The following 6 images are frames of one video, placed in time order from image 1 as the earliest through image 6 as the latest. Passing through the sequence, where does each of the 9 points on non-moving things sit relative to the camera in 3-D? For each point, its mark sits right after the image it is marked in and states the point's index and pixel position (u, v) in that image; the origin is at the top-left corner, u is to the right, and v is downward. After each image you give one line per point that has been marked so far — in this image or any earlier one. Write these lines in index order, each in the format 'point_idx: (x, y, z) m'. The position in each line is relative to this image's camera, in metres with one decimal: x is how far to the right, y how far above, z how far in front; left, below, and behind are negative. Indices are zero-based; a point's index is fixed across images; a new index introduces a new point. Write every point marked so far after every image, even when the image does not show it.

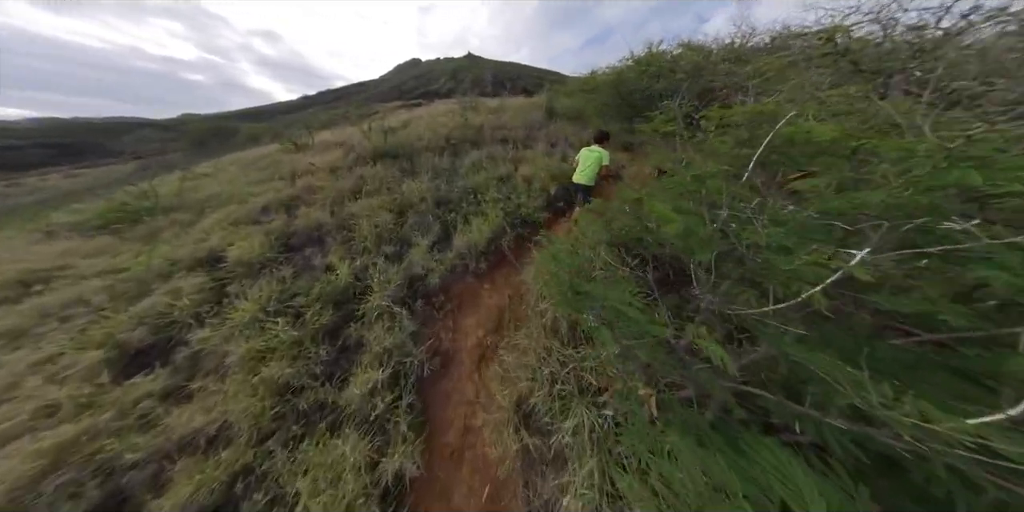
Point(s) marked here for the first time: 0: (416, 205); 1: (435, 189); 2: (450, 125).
0: (-4.8, +2.3, +6.1) m
1: (-4.1, +3.6, +6.7) m
2: (-5.7, +12.3, +11.6) m
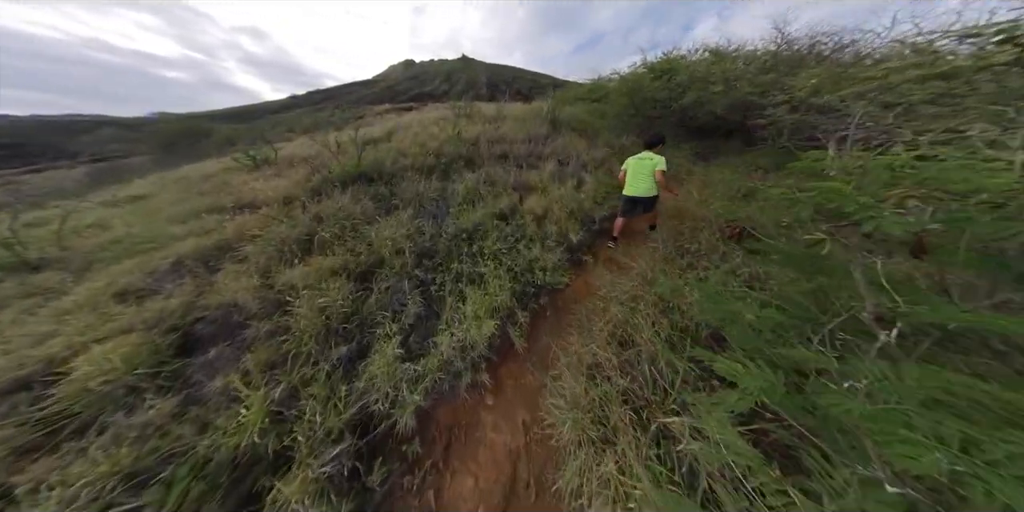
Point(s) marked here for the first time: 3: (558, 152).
0: (-4.5, -0.4, +4.5) m
1: (-3.9, +0.9, +5.1) m
2: (-5.7, +9.5, +10.0) m
3: (+3.3, +7.6, +8.8) m
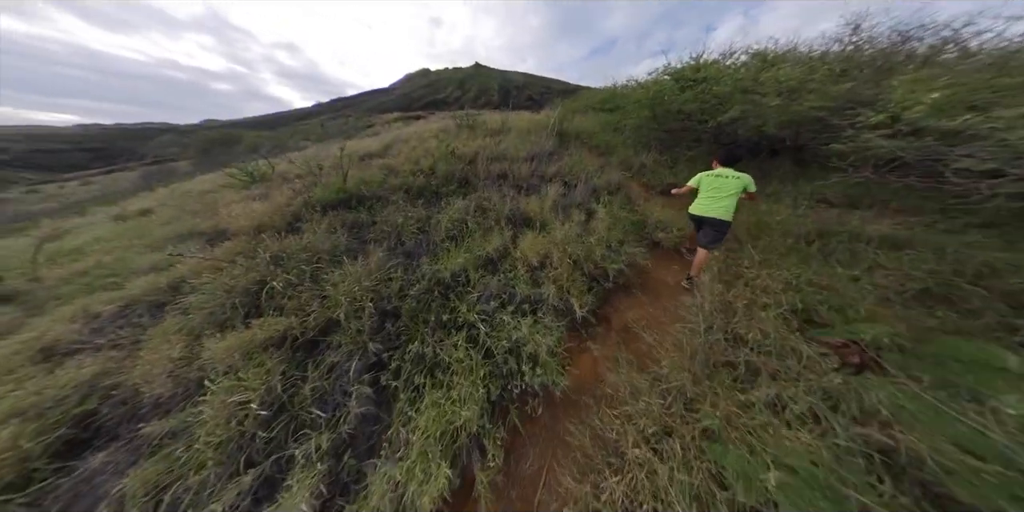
0: (-5.0, -2.2, +3.6) m
1: (-4.3, -1.0, +4.2) m
2: (-5.6, +7.7, +9.3) m
3: (+3.2, +5.4, +7.7) m
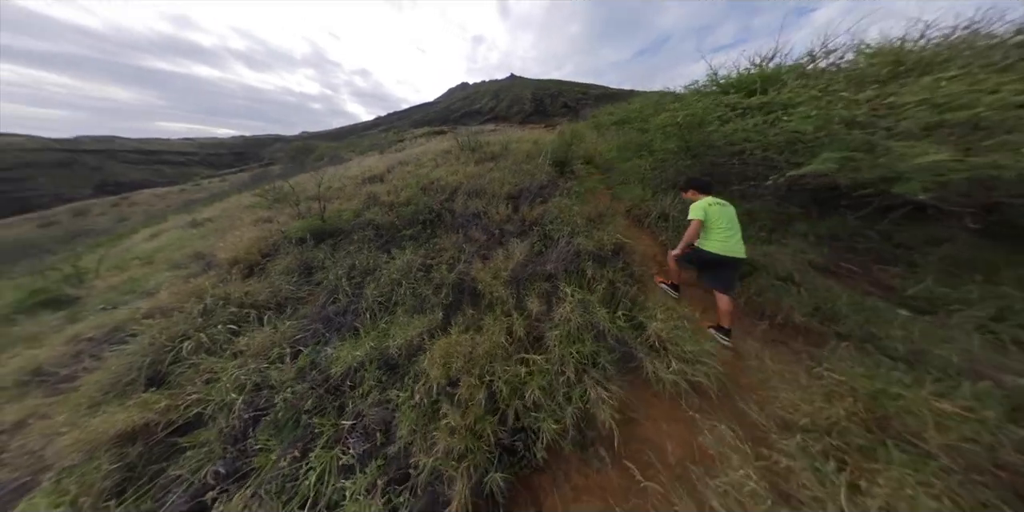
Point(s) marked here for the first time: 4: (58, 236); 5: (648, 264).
0: (-7.8, -4.4, +3.1) m
1: (-6.9, -3.3, +3.6) m
2: (-6.5, +5.3, +8.9) m
3: (+1.7, +2.0, +6.2) m
4: (-55.0, +2.3, +15.1) m
5: (+5.3, -0.3, +4.9) m
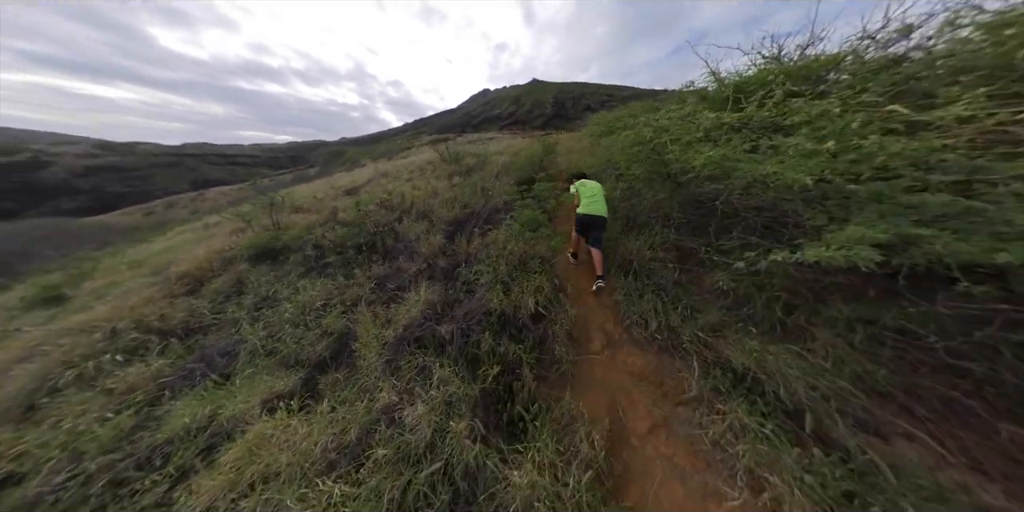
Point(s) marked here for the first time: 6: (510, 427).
0: (-11.6, -5.5, +2.8) m
1: (-10.5, -4.4, +3.3) m
2: (-9.0, +4.0, +8.7) m
3: (-1.4, +0.2, +5.1) m
4: (-56.9, +4.5, +19.0) m
5: (+1.9, -2.4, +3.6) m
6: (0.0, -3.6, +2.6) m
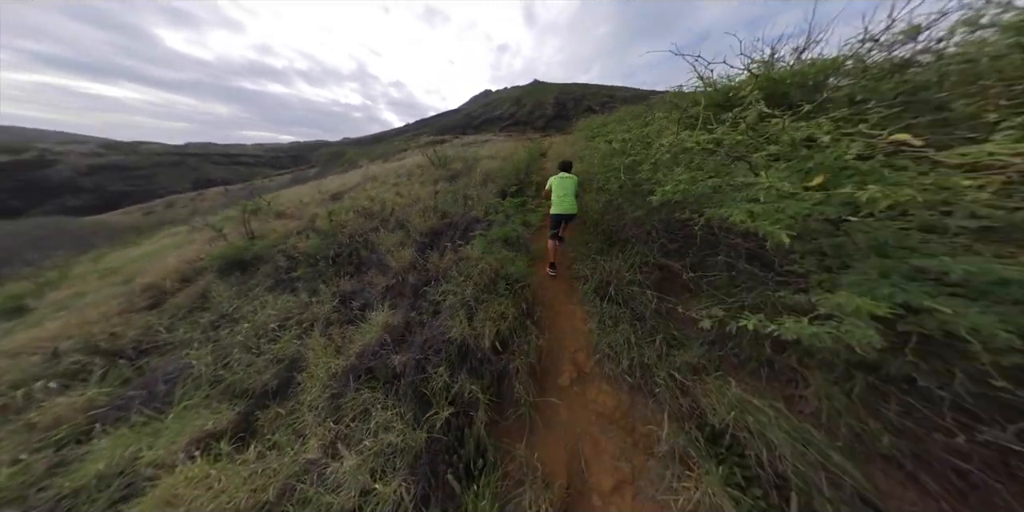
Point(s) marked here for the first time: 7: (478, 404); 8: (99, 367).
0: (-12.7, -6.0, +2.6) m
1: (-11.6, -5.0, +3.0) m
2: (-10.0, +3.5, +8.4) m
3: (-2.4, -0.4, +4.8) m
4: (-57.8, +4.3, +19.0) m
5: (+0.8, -3.0, +3.2) m
6: (-1.1, -4.3, +2.3) m
7: (-0.8, -3.4, +2.8) m
8: (-13.8, -3.8, +4.1) m
